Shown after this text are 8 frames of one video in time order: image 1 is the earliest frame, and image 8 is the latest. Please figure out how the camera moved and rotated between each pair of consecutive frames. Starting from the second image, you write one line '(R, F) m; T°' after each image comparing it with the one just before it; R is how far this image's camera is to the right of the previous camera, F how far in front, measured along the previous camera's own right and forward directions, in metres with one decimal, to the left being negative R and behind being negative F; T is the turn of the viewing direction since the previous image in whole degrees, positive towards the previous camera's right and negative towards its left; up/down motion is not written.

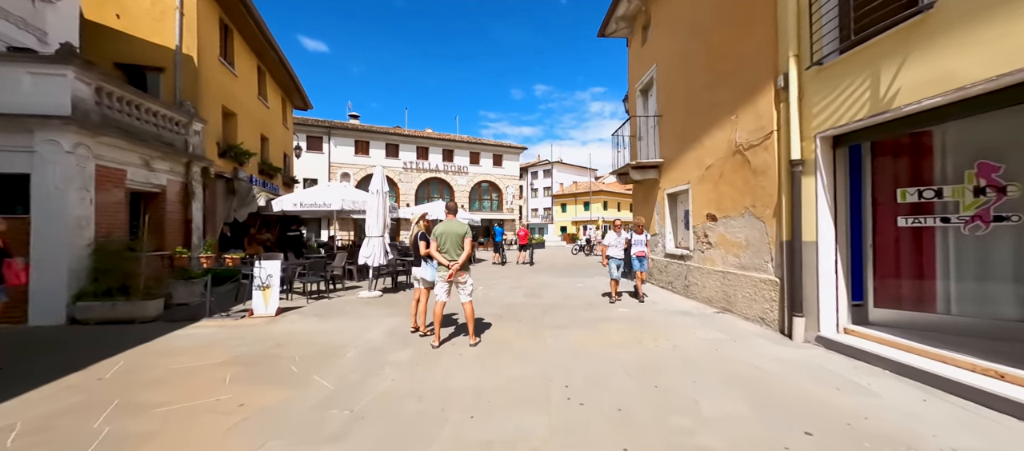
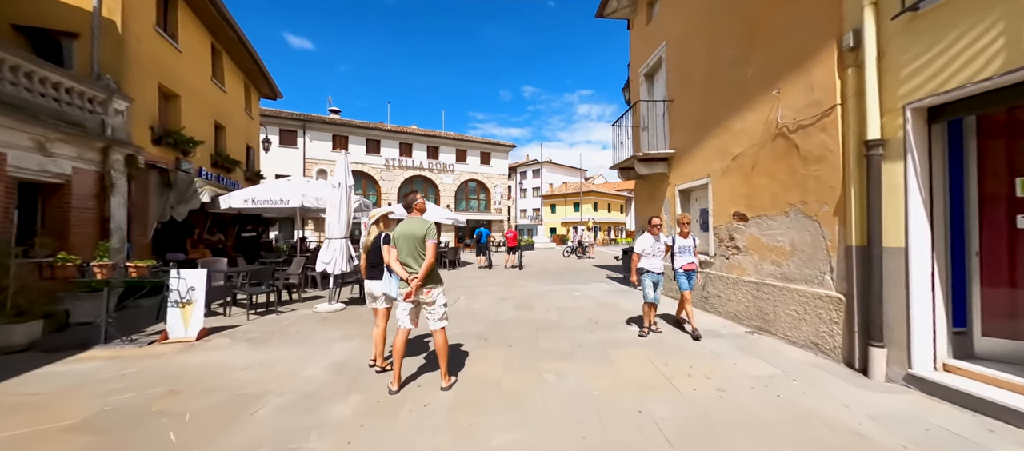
(0.0, +1.2) m; +2°
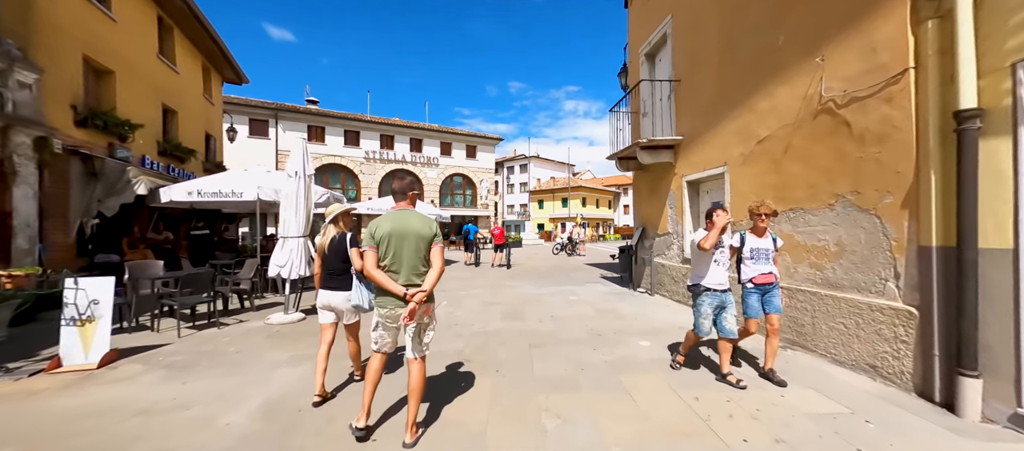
(0.0, +0.9) m; +2°
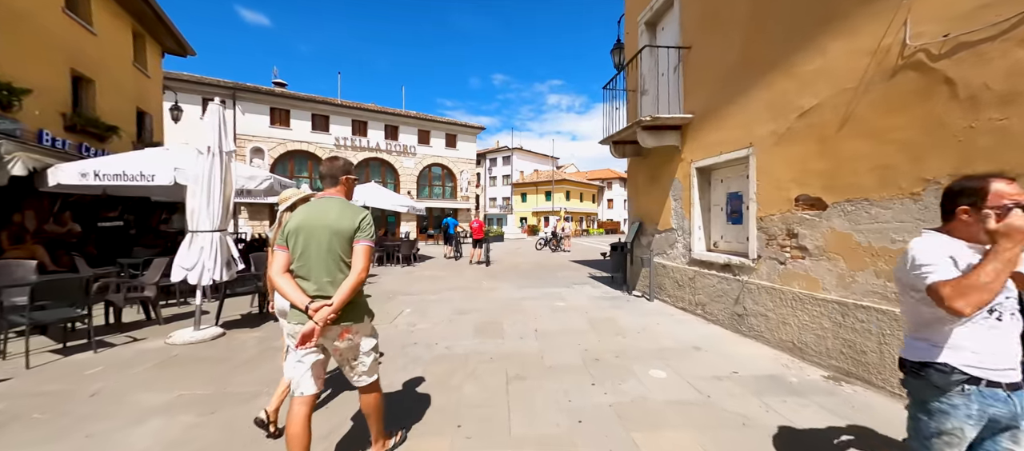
(+0.1, +1.1) m; +3°
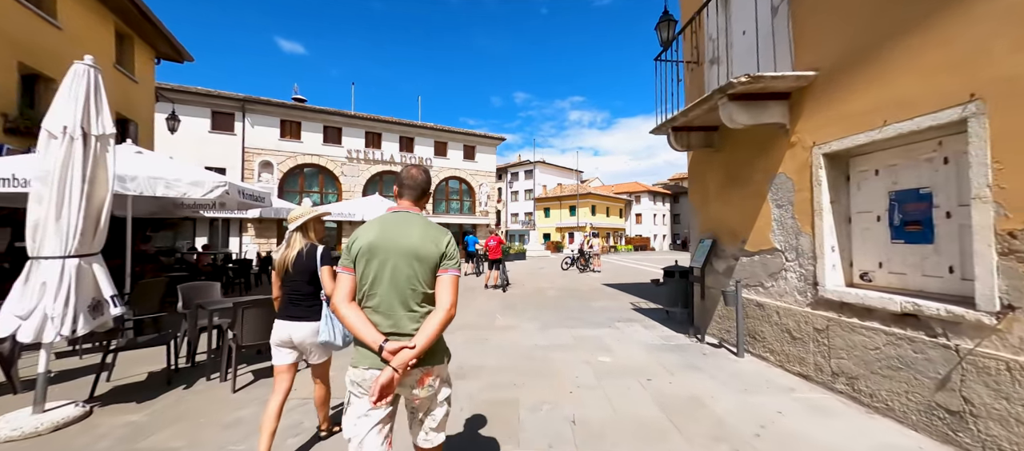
(0.0, +1.8) m; -4°
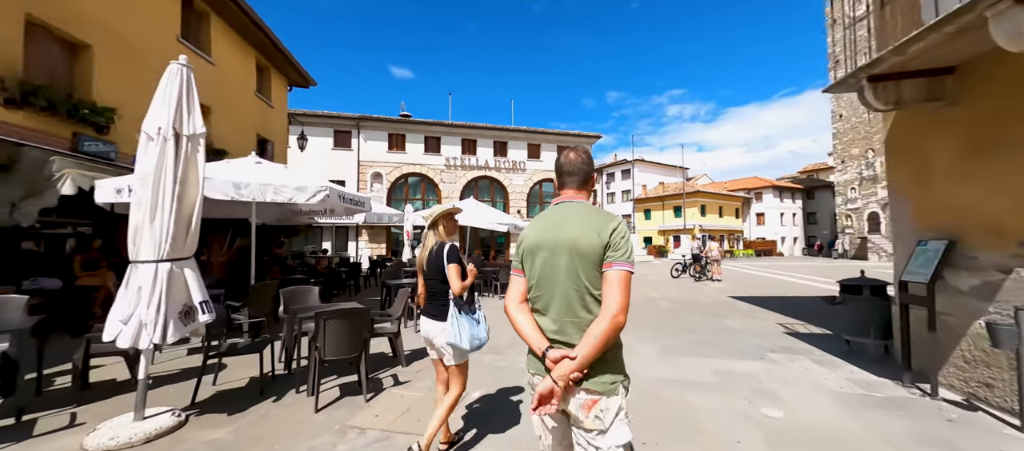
(-0.2, +0.9) m; -16°
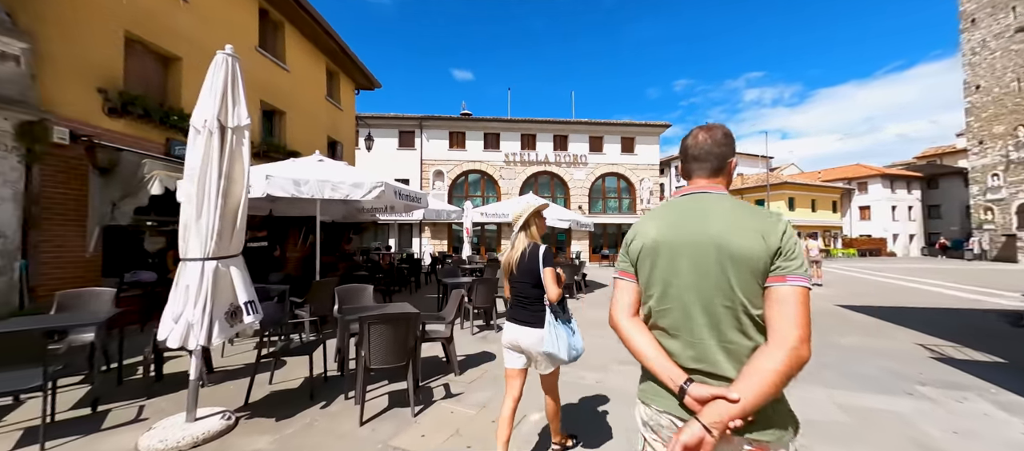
(0.0, +0.5) m; -10°
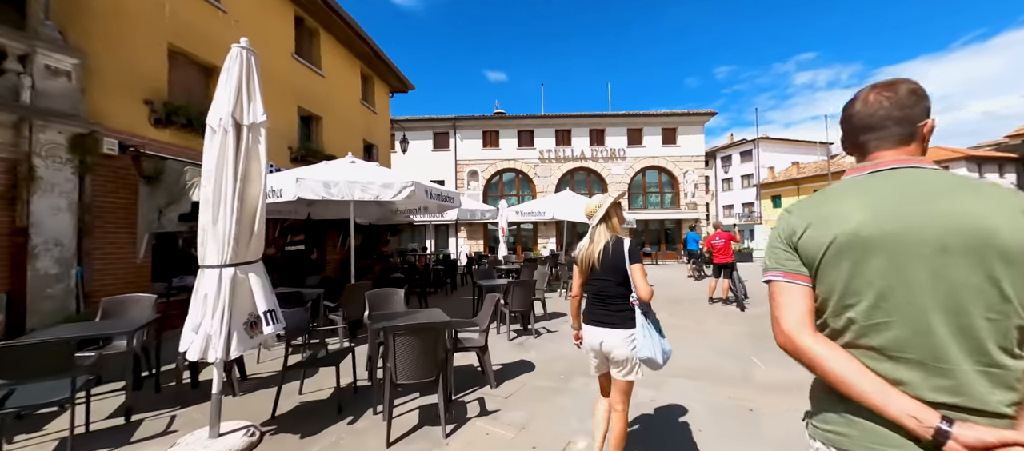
(0.0, +0.4) m; -6°
